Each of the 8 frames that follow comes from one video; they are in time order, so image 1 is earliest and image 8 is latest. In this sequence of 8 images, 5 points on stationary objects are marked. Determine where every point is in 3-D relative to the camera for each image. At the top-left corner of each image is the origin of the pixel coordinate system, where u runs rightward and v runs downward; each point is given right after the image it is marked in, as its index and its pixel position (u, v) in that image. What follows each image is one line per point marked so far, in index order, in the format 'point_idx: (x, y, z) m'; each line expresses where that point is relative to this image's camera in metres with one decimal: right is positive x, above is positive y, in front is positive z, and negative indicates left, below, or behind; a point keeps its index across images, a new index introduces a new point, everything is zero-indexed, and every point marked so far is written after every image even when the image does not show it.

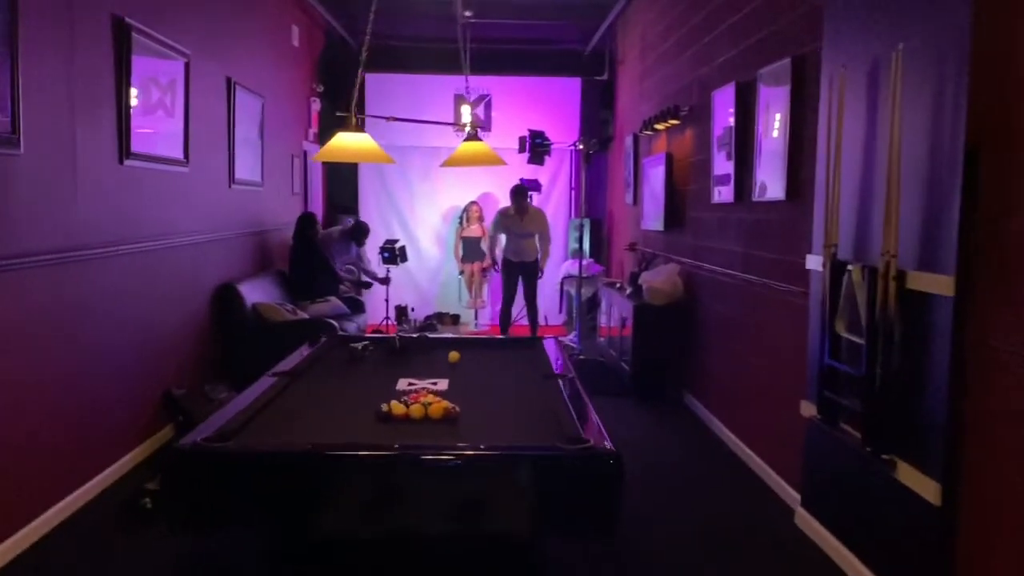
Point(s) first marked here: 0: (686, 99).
0: (+1.1, +1.2, +5.4) m
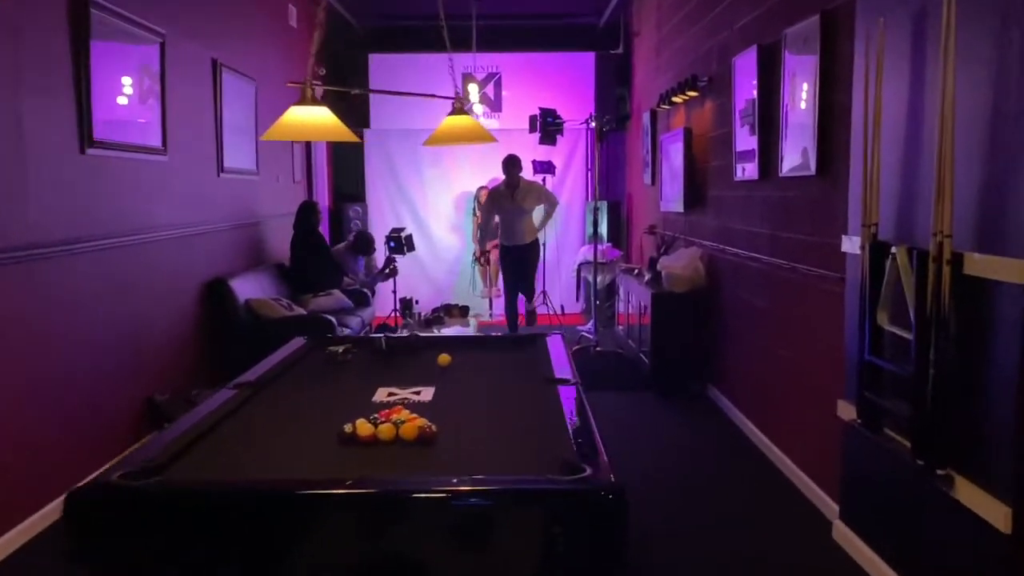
0: (+1.1, +1.3, +5.0) m
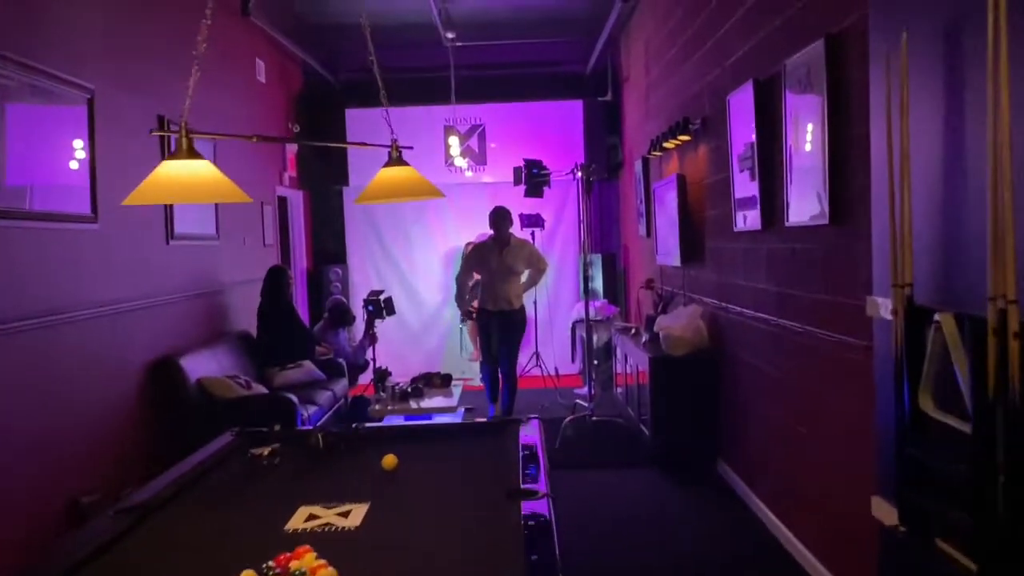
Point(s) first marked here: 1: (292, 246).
0: (+1.0, +1.0, +4.6) m
1: (-1.8, +0.4, +7.1) m
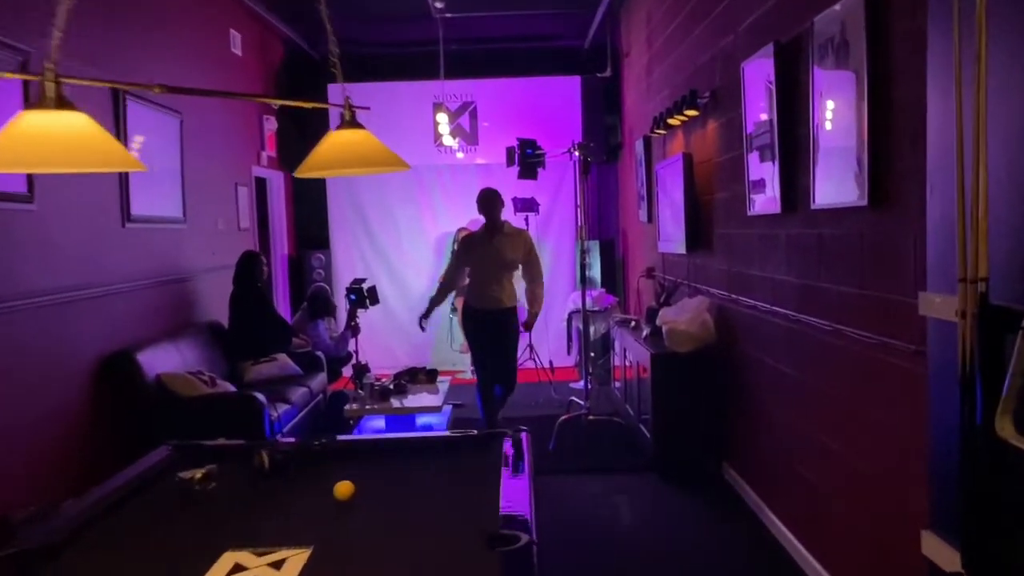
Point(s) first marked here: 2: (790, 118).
0: (+1.0, +1.0, +4.2) m
1: (-1.9, +0.5, +6.7) m
2: (+1.0, +0.6, +3.1) m
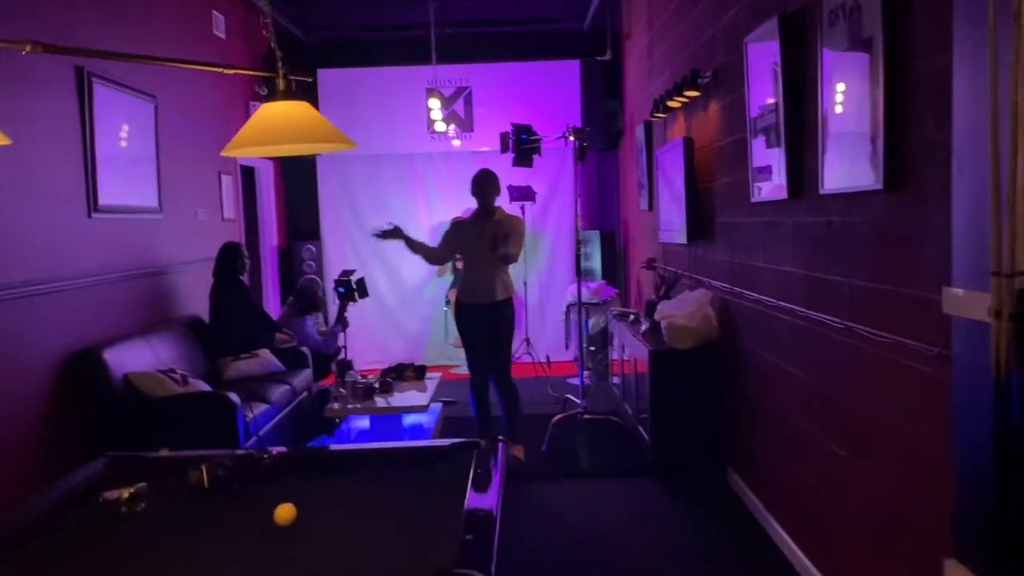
0: (+0.9, +1.1, +3.9) m
1: (-1.9, +0.5, +6.5) m
2: (+0.9, +0.6, +2.8) m
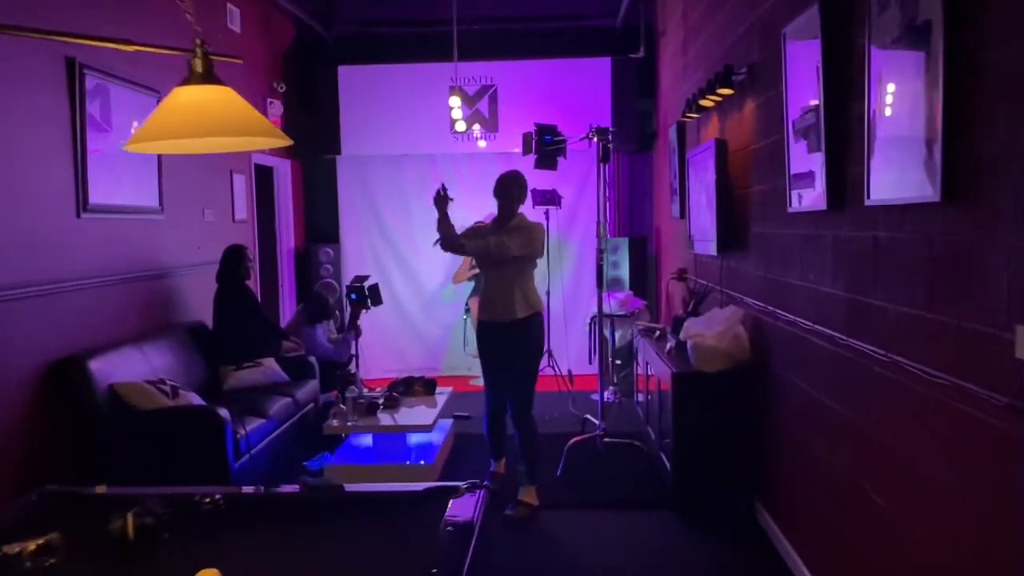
0: (+1.0, +1.0, +3.6) m
1: (-1.7, +0.5, +6.3) m
2: (+1.0, +0.6, +2.5) m
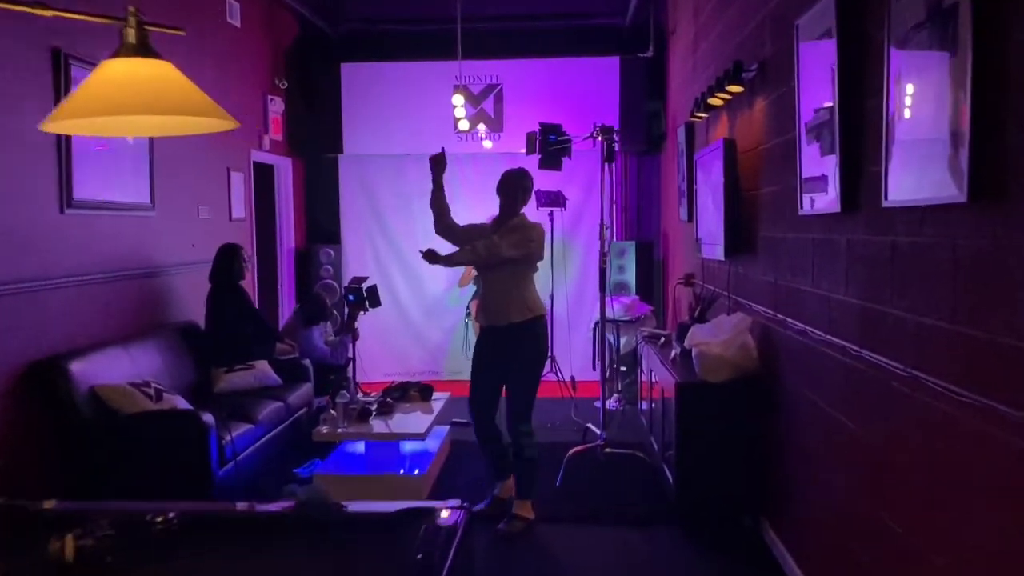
0: (+1.0, +1.0, +3.5) m
1: (-1.7, +0.5, +6.2) m
2: (+0.9, +0.5, +2.3) m
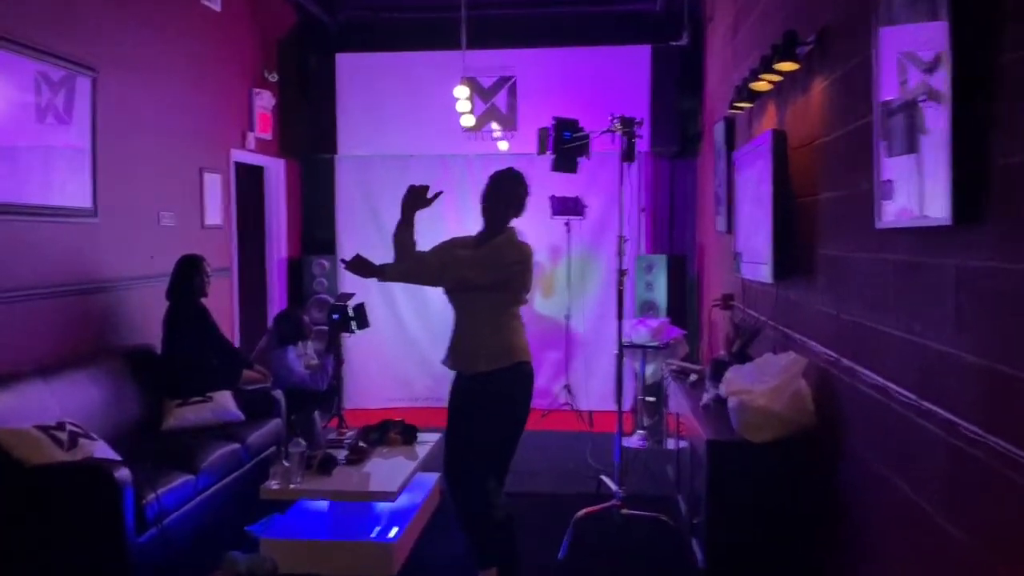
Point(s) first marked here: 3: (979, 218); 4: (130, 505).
0: (+1.0, +0.9, +2.7) m
1: (-1.6, +0.4, +5.5) m
2: (+0.9, +0.5, +1.6) m
3: (+0.9, +0.1, +1.6) m
4: (-1.2, -0.7, +2.8) m
